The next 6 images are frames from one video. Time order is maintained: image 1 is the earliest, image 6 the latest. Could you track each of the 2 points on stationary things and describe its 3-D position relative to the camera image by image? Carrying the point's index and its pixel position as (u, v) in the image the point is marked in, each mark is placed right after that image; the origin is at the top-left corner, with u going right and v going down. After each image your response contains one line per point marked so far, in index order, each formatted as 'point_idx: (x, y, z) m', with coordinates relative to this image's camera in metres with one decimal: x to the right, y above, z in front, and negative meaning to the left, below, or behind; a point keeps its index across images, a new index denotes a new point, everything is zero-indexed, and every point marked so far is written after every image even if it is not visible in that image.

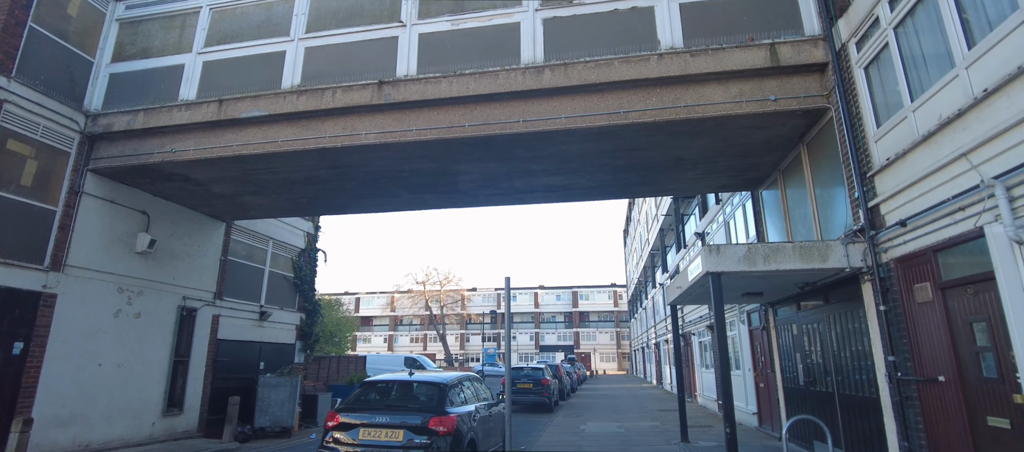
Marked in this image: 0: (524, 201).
0: (+0.2, +0.5, +11.0) m
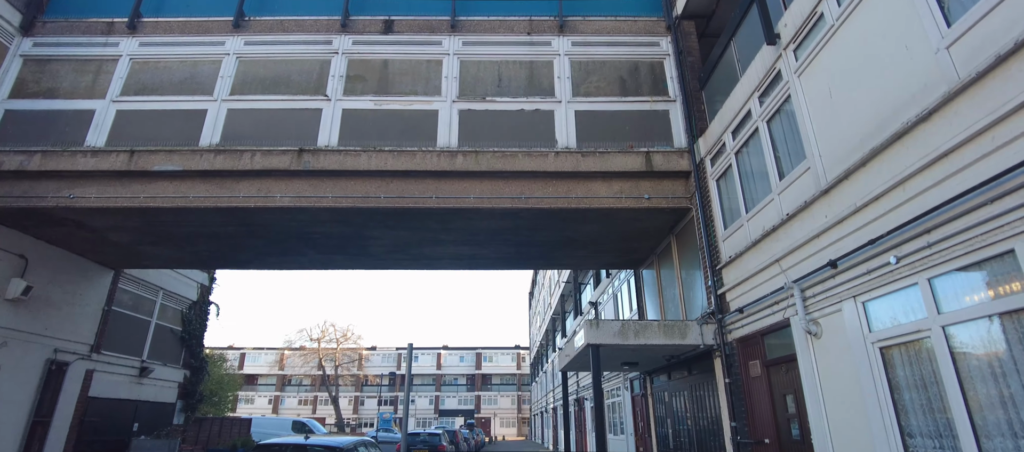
0: (-1.8, -0.9, +11.6) m
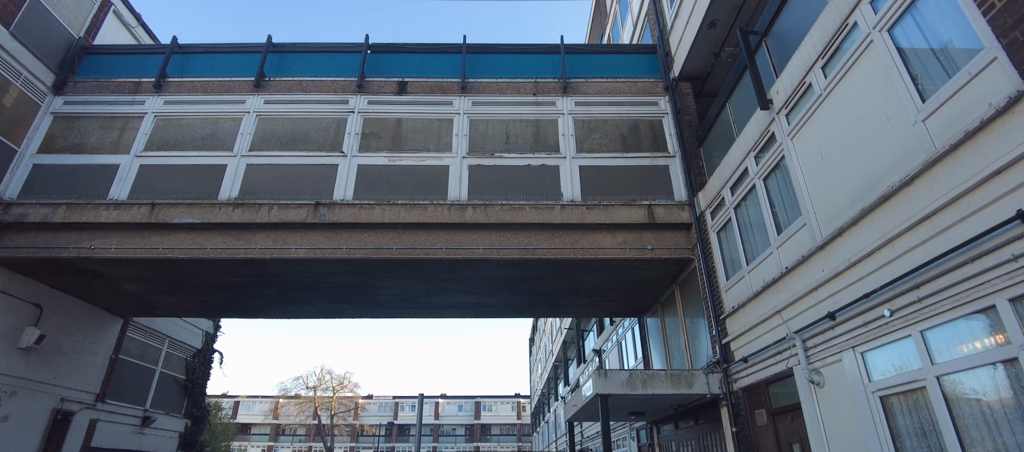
0: (-1.6, -2.0, +11.8) m
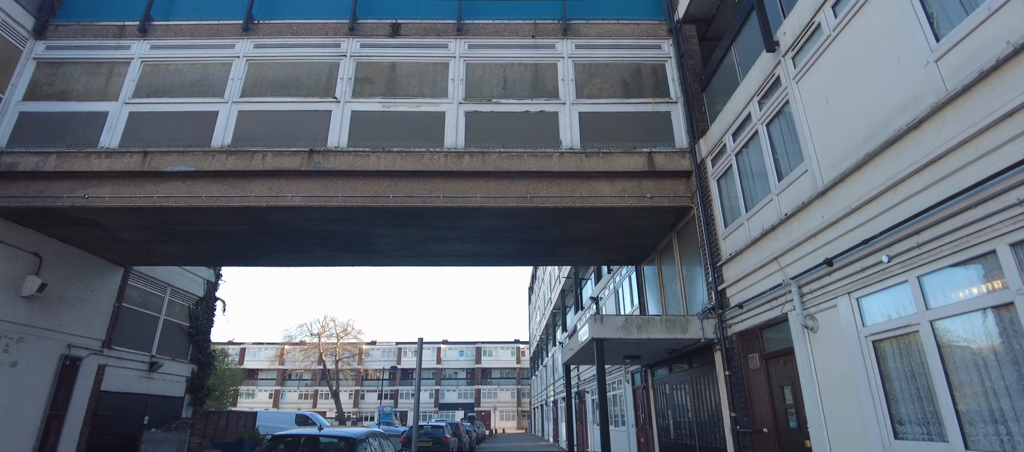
0: (-1.7, -0.8, +11.9) m
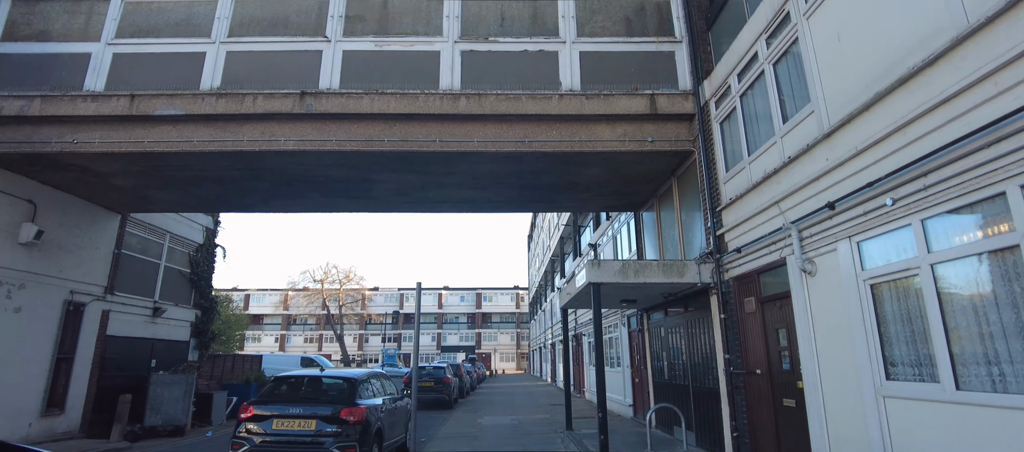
0: (-1.7, +0.4, +11.8) m
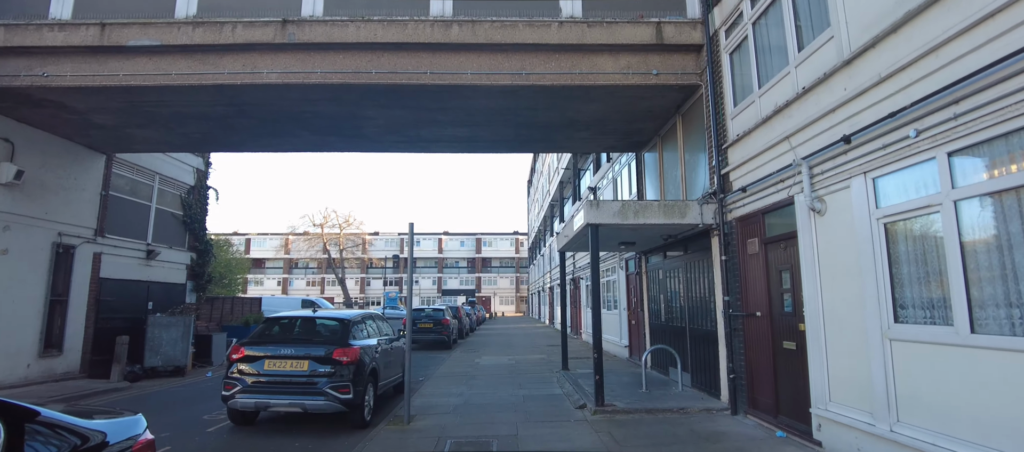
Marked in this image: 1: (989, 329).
0: (-1.8, +1.6, +11.4) m
1: (+3.3, -0.7, +3.7) m
